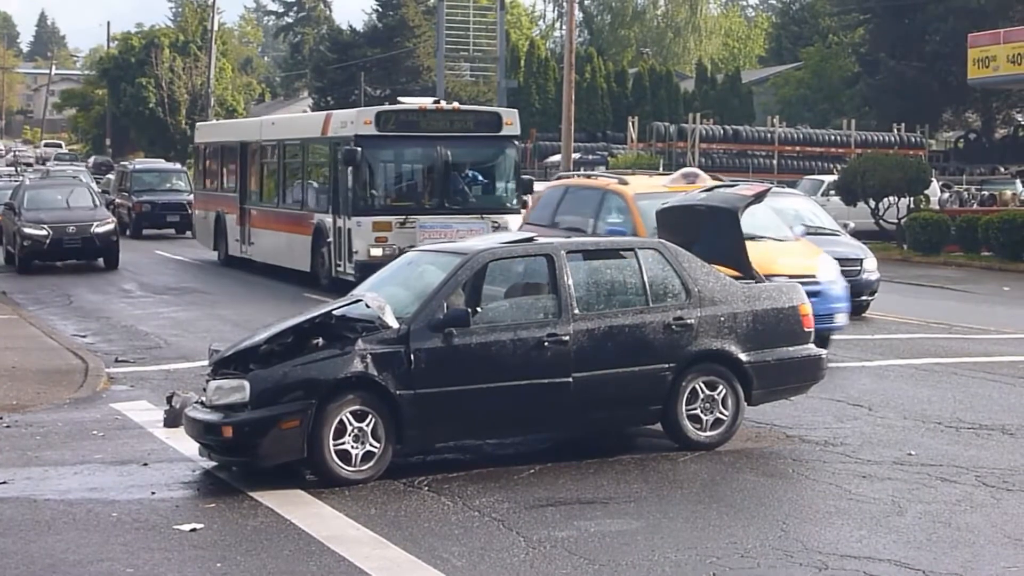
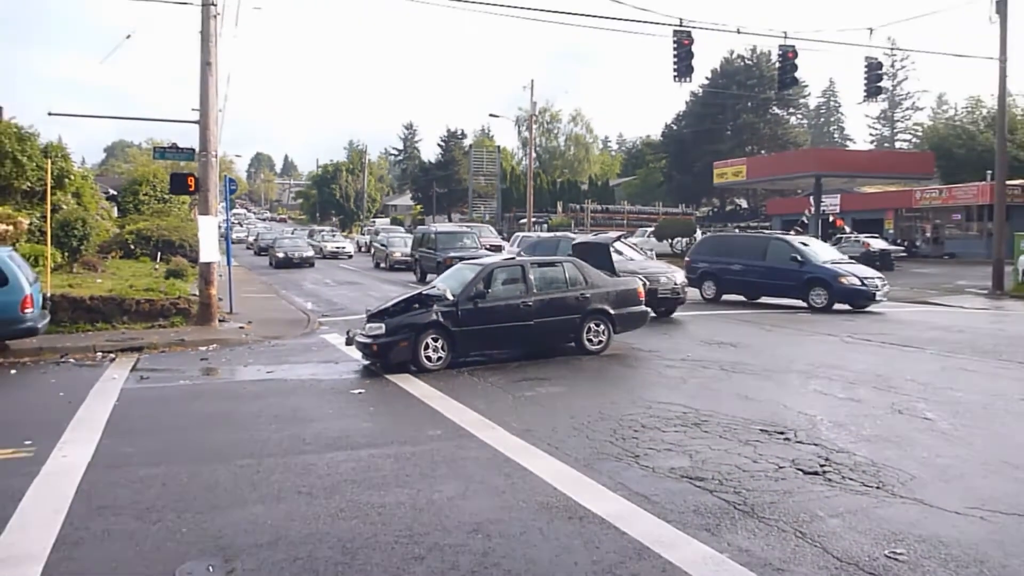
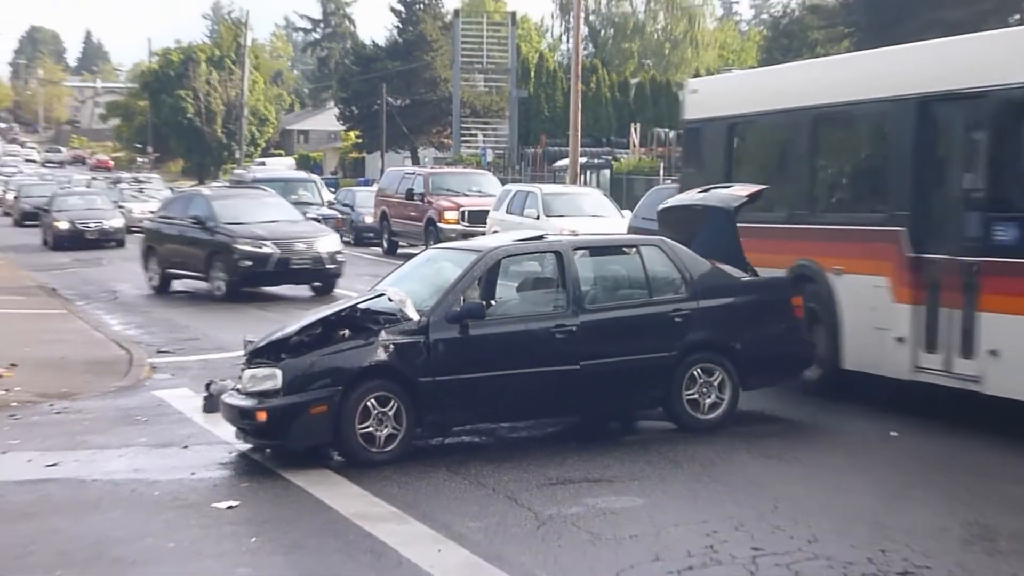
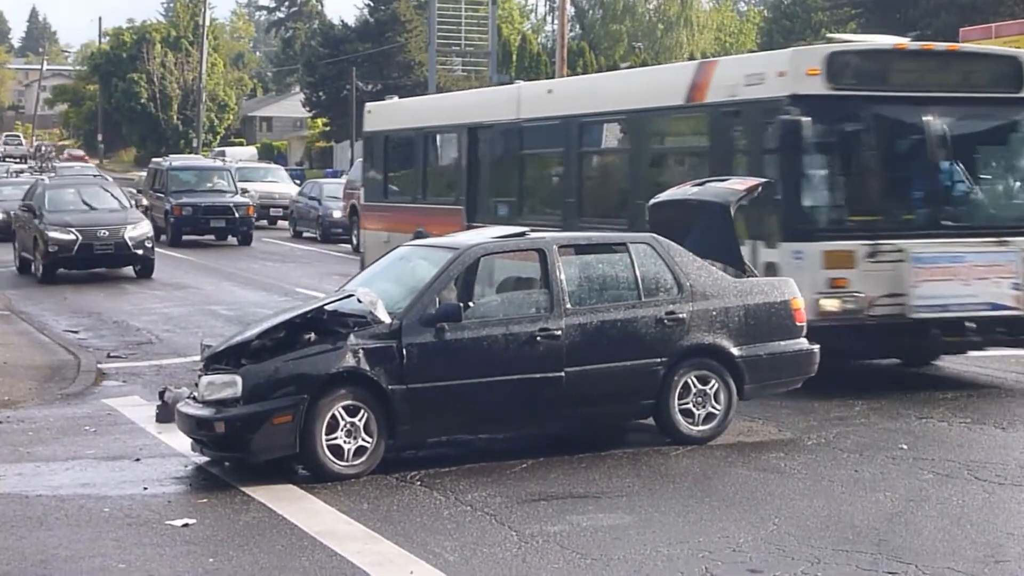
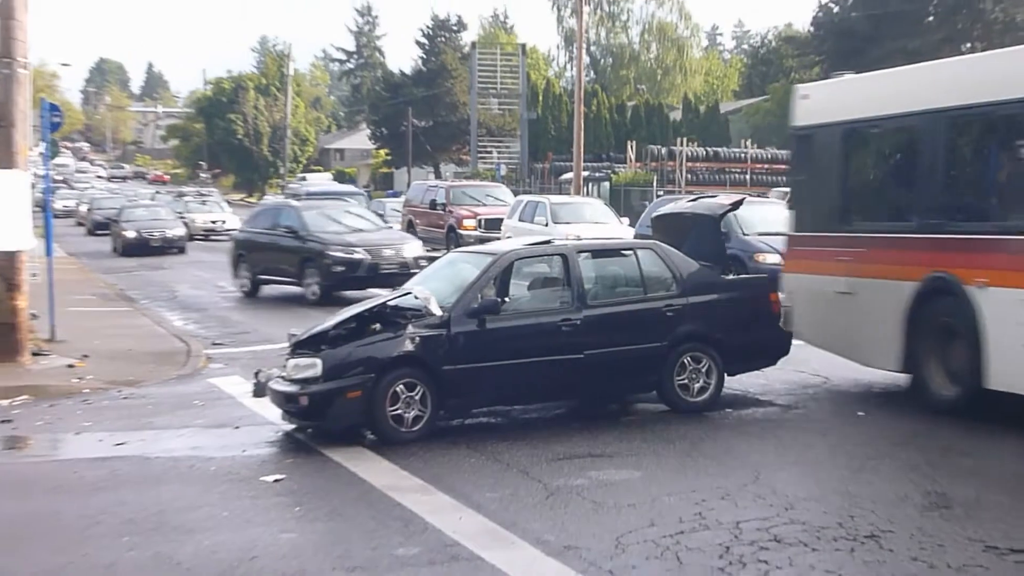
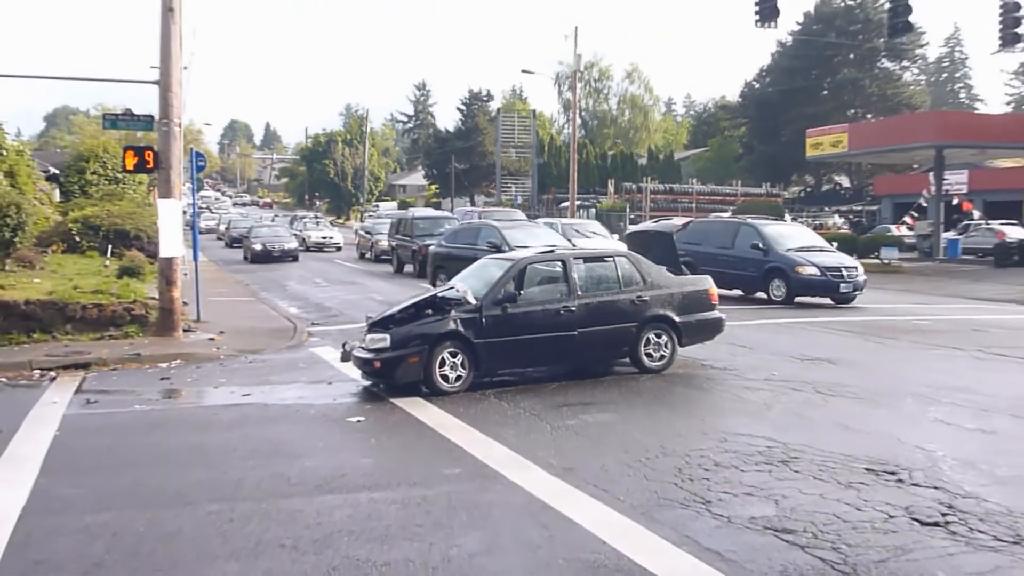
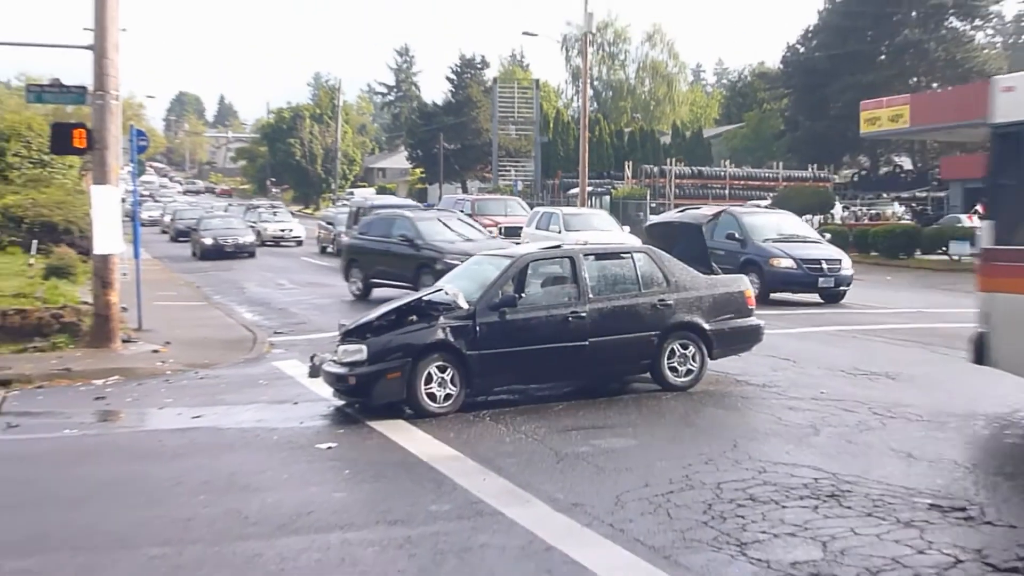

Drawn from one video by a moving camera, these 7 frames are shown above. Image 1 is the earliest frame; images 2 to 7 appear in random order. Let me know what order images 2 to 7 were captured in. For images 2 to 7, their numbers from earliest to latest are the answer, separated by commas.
4, 3, 5, 7, 6, 2
